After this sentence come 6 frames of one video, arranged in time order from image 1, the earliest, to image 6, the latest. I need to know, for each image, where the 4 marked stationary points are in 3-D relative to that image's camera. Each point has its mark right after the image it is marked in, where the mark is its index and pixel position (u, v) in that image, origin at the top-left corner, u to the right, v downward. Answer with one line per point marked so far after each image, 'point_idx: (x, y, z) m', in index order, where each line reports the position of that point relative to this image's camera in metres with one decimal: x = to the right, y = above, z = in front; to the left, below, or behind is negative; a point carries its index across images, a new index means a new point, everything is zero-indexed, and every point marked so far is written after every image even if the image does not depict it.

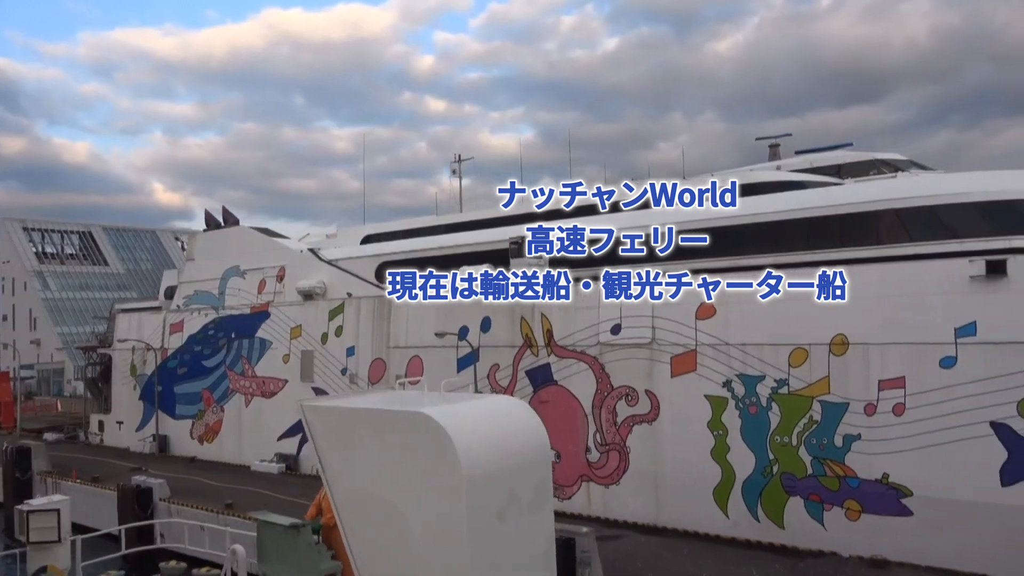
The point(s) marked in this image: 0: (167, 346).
0: (-7.9, -1.3, +17.0) m
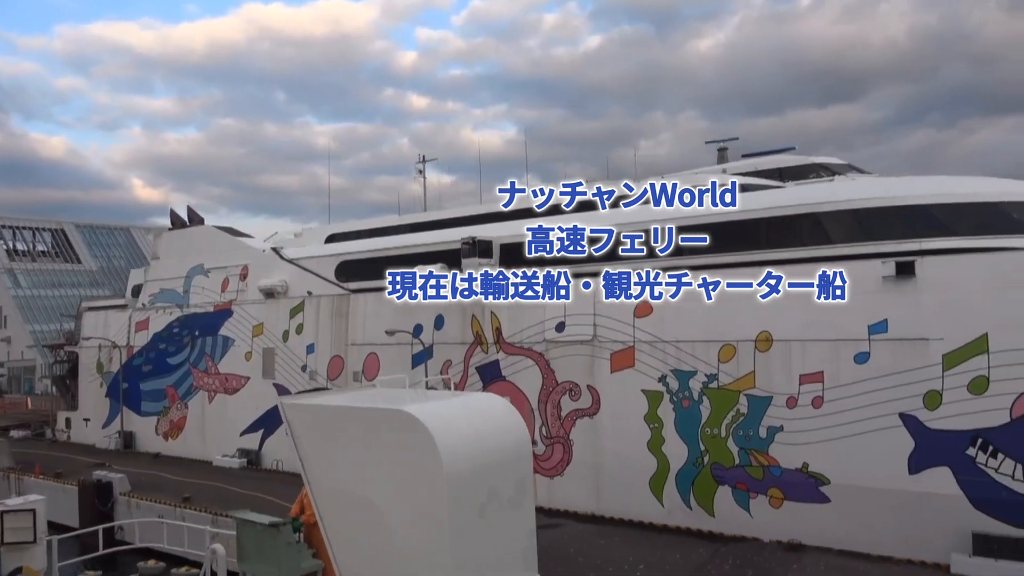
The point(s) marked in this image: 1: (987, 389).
0: (-8.8, -1.3, +17.2) m
1: (+5.0, -1.0, +7.7) m
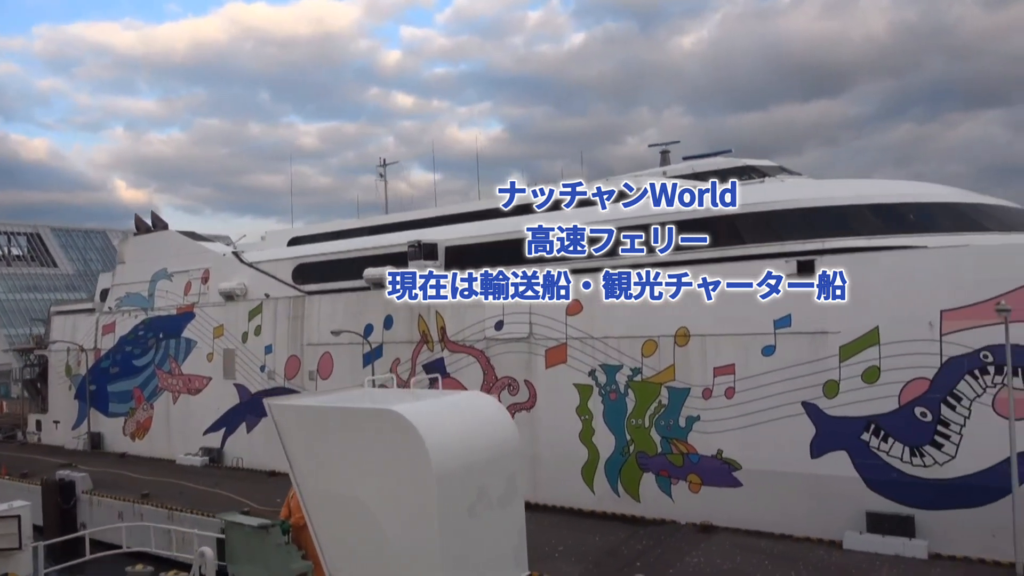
0: (-9.8, -1.4, +17.6) m
1: (+4.1, -1.0, +8.3) m
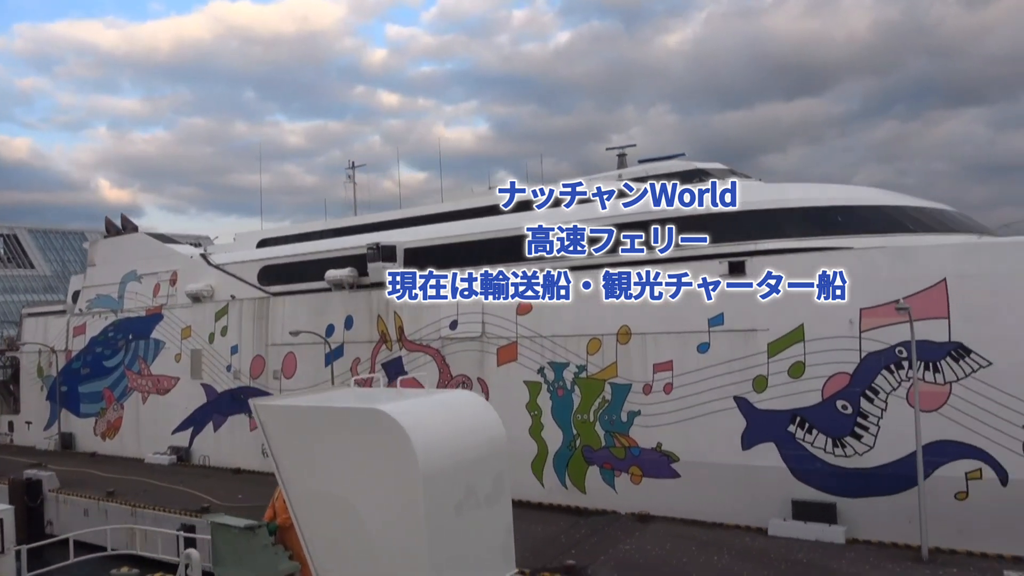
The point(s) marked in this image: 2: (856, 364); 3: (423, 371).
0: (-10.6, -1.4, +17.8) m
1: (+3.4, -1.0, +8.8) m
2: (+3.9, -0.9, +8.5) m
3: (-1.4, -1.3, +11.9) m
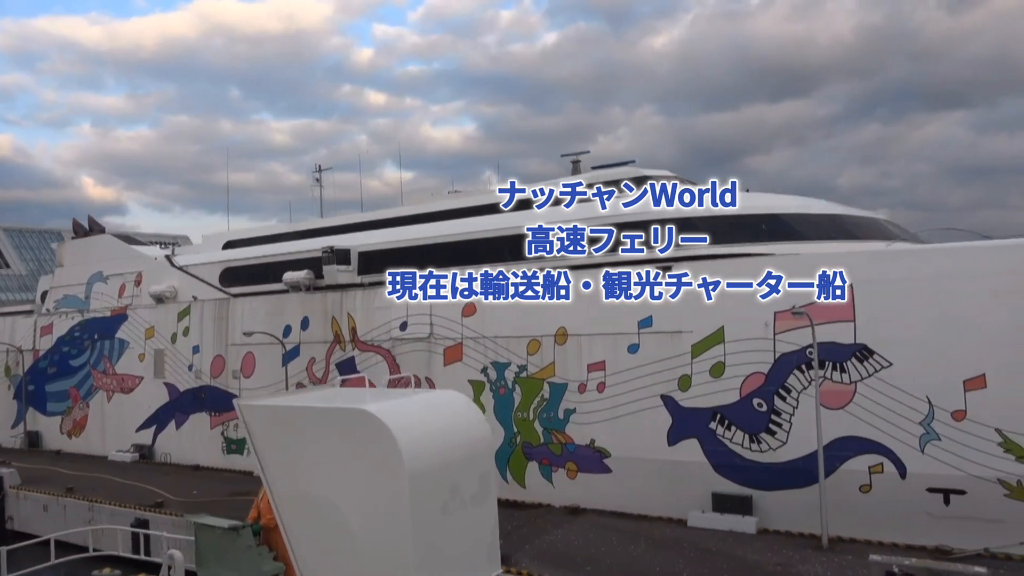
0: (-11.6, -1.4, +18.1) m
1: (+2.6, -1.0, +9.3) m
2: (+3.1, -0.9, +9.0) m
3: (-2.3, -1.4, +12.4) m
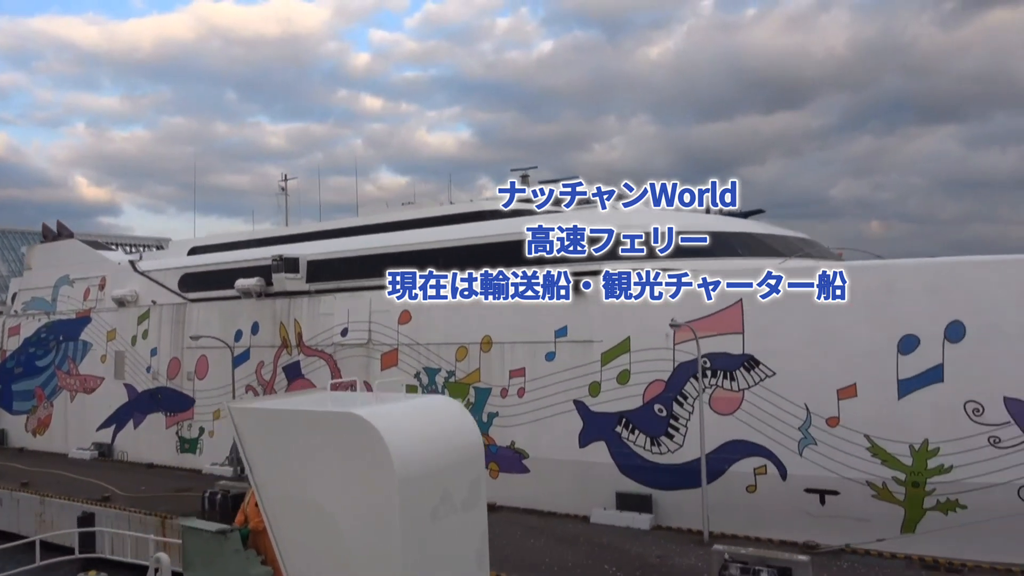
0: (-12.7, -1.5, +18.6) m
1: (+1.6, -1.2, +9.9) m
2: (+2.1, -1.1, +9.7) m
3: (-3.4, -1.5, +13.0) m
